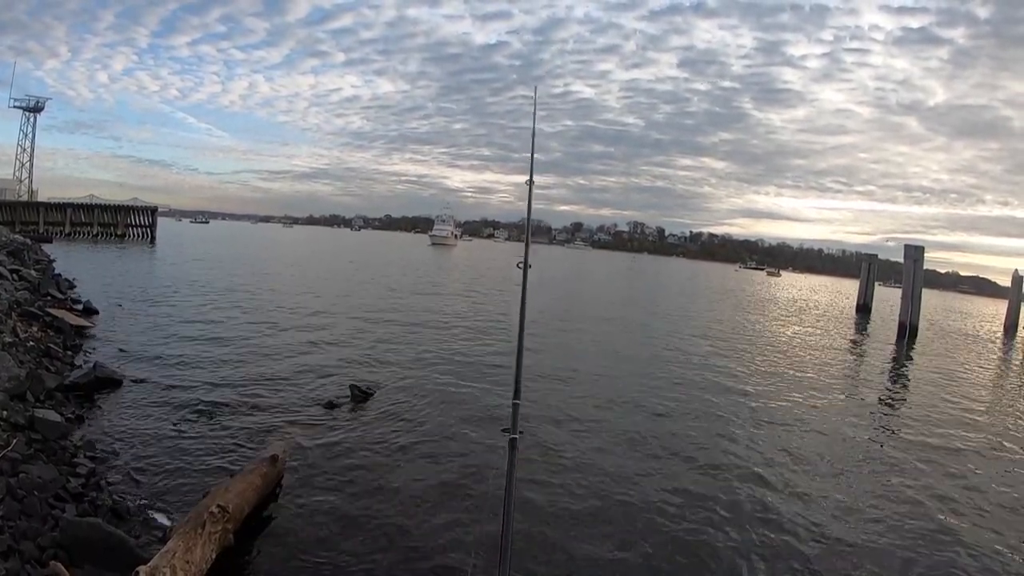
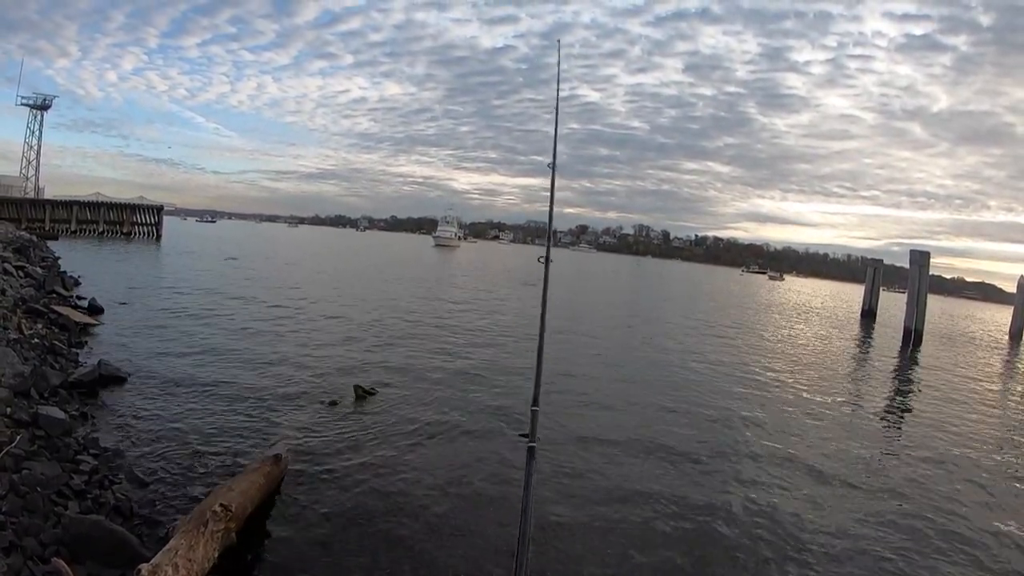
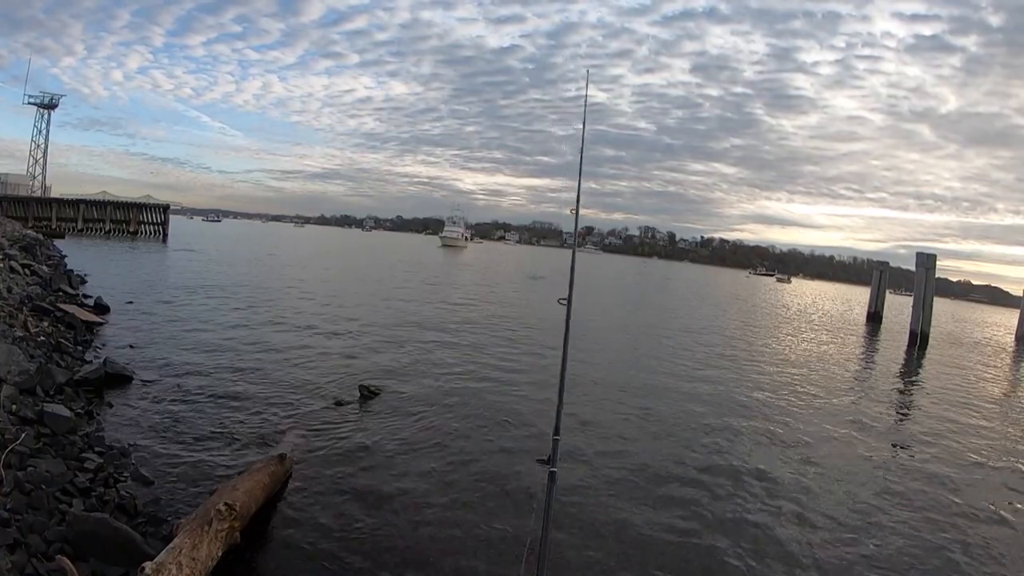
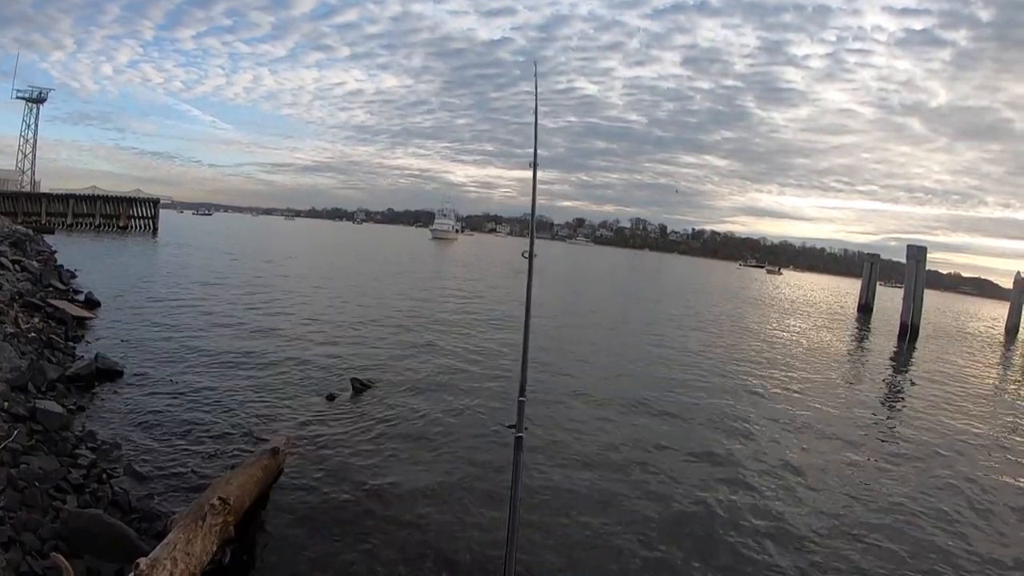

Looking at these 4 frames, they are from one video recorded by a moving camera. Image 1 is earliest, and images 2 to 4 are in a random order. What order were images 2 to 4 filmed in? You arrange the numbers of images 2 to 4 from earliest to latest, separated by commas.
3, 4, 2
